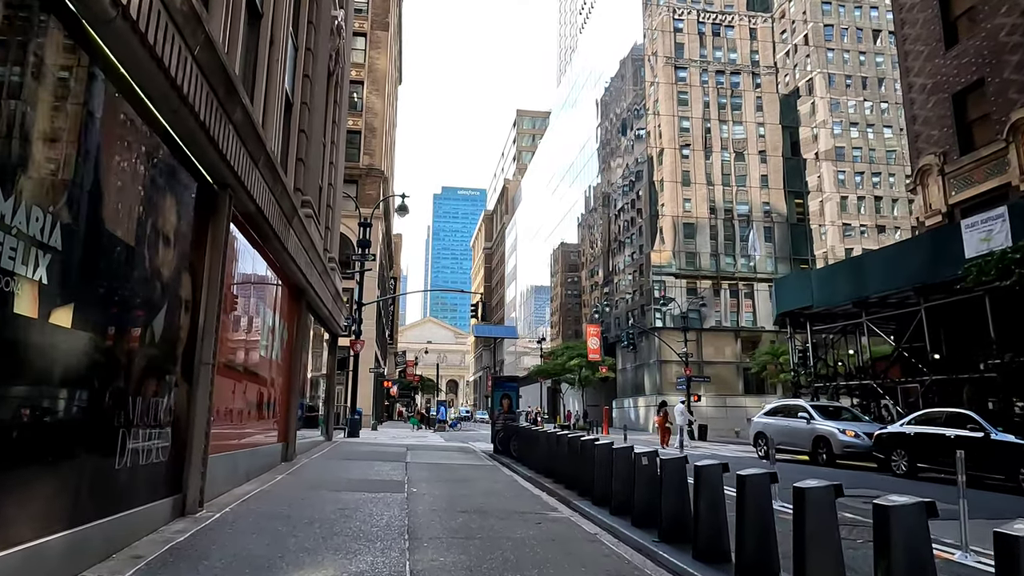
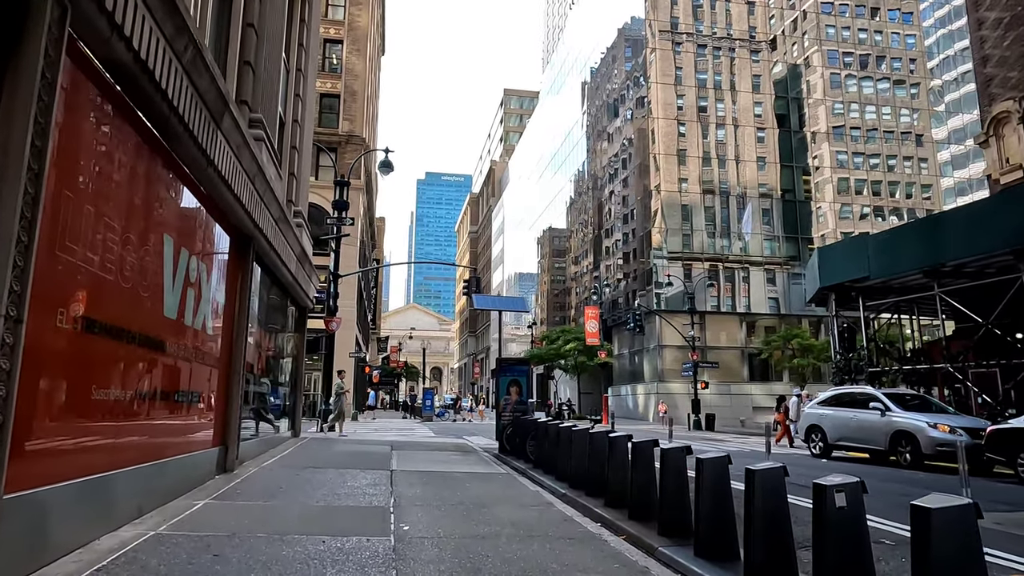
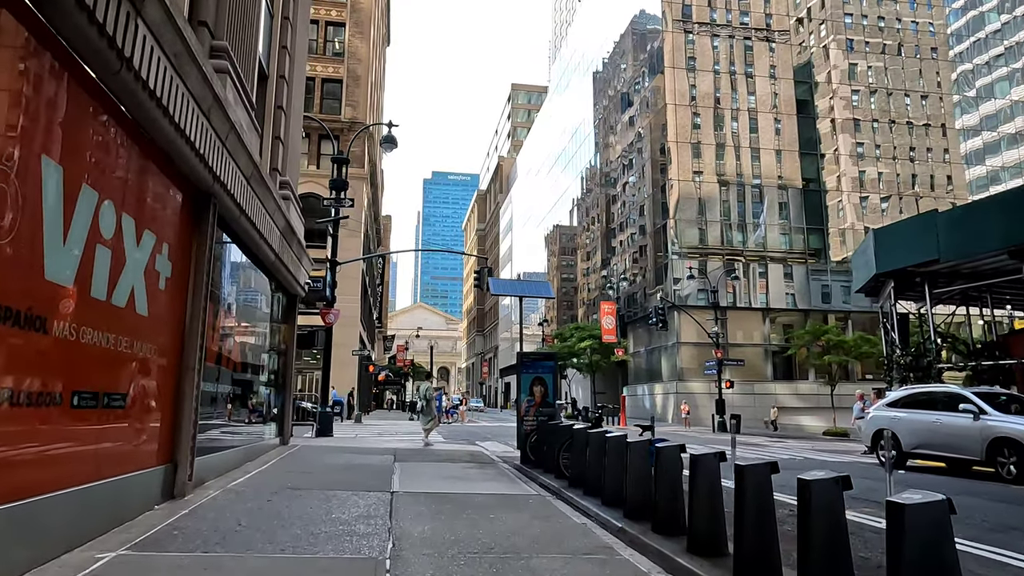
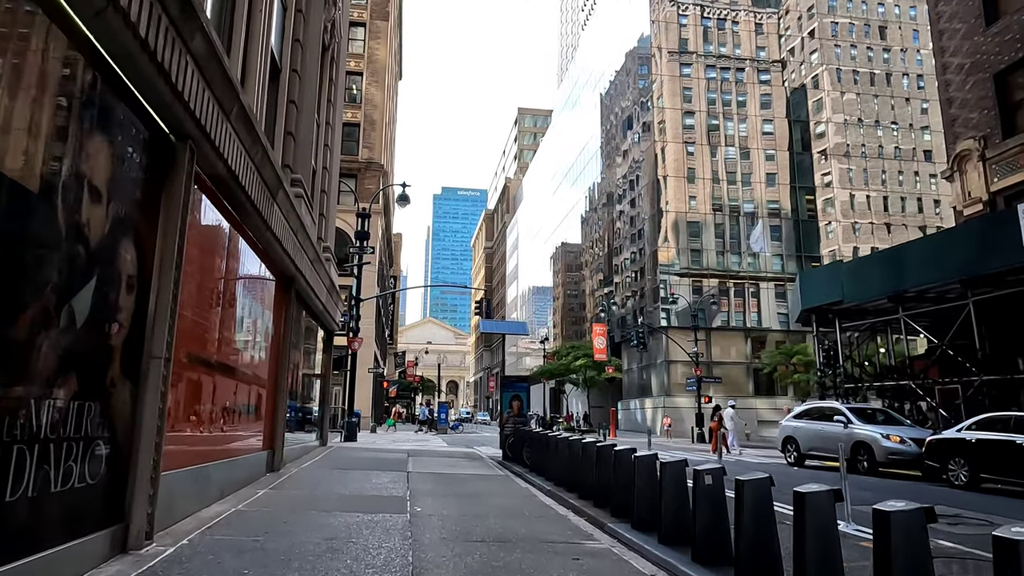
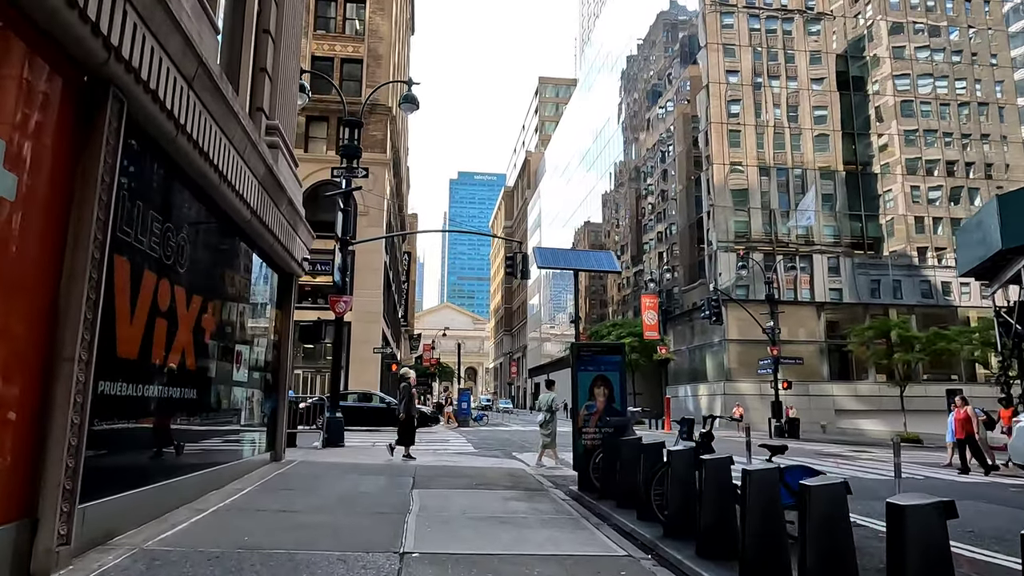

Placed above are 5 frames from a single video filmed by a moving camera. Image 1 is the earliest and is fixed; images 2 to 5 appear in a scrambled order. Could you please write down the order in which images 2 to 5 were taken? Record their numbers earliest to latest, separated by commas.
4, 2, 3, 5
